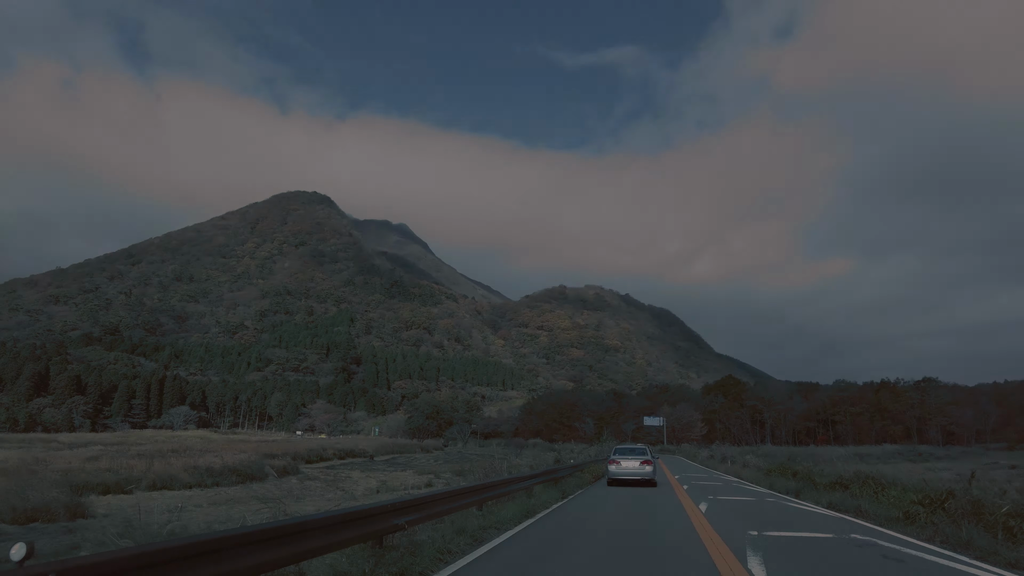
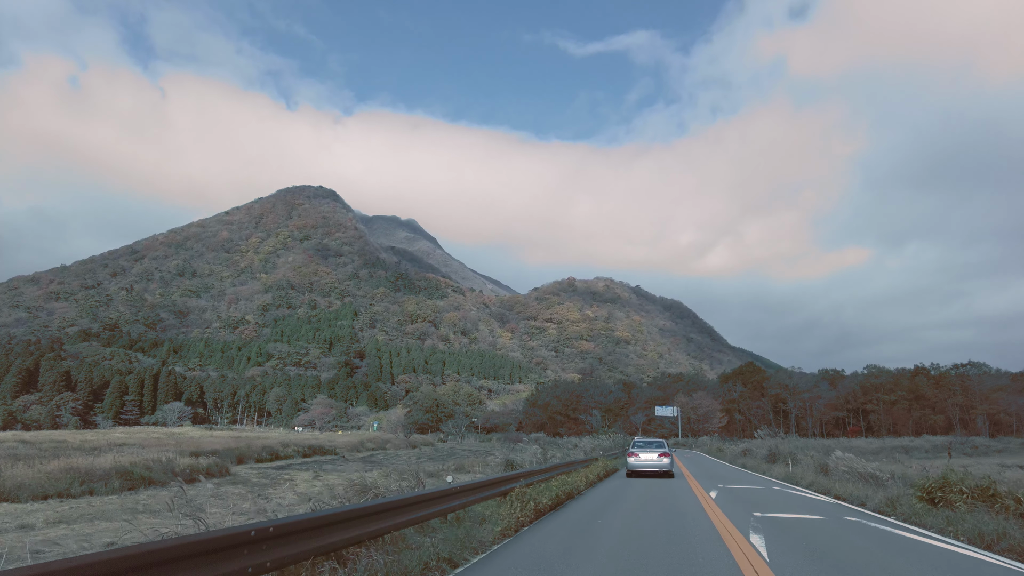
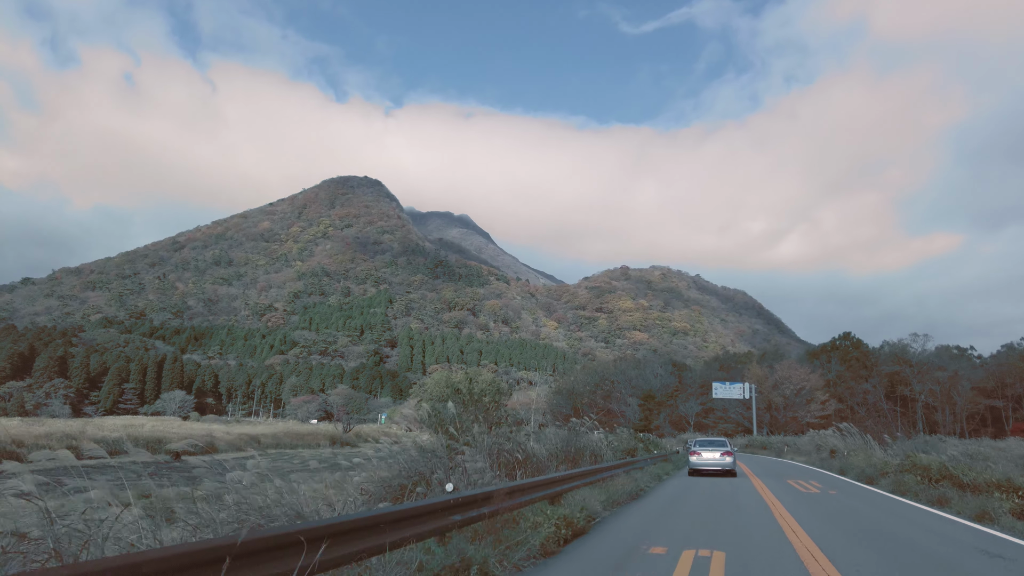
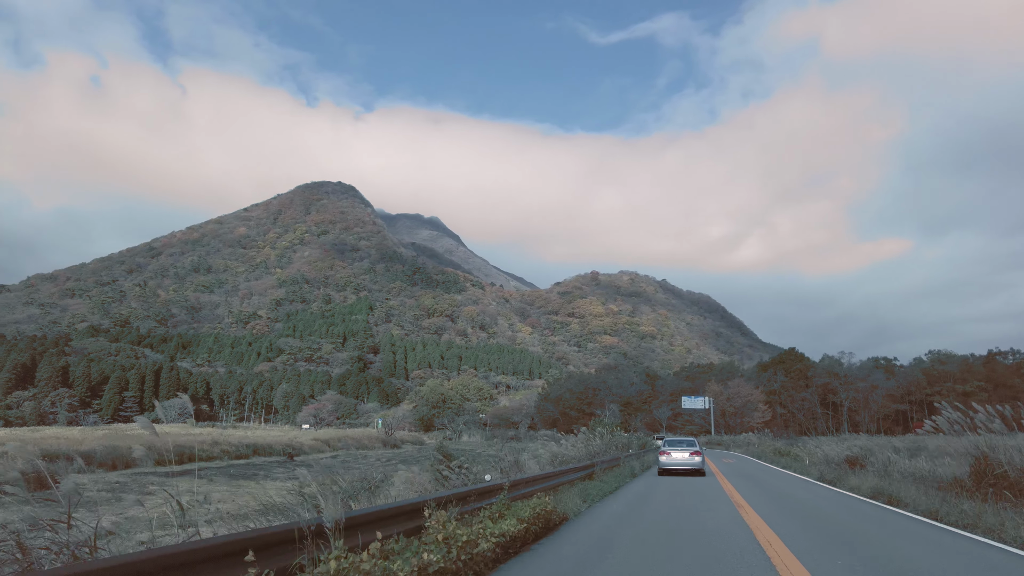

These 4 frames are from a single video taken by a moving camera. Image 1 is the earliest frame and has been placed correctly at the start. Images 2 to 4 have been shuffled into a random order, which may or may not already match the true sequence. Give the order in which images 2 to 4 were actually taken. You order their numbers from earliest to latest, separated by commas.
2, 4, 3
